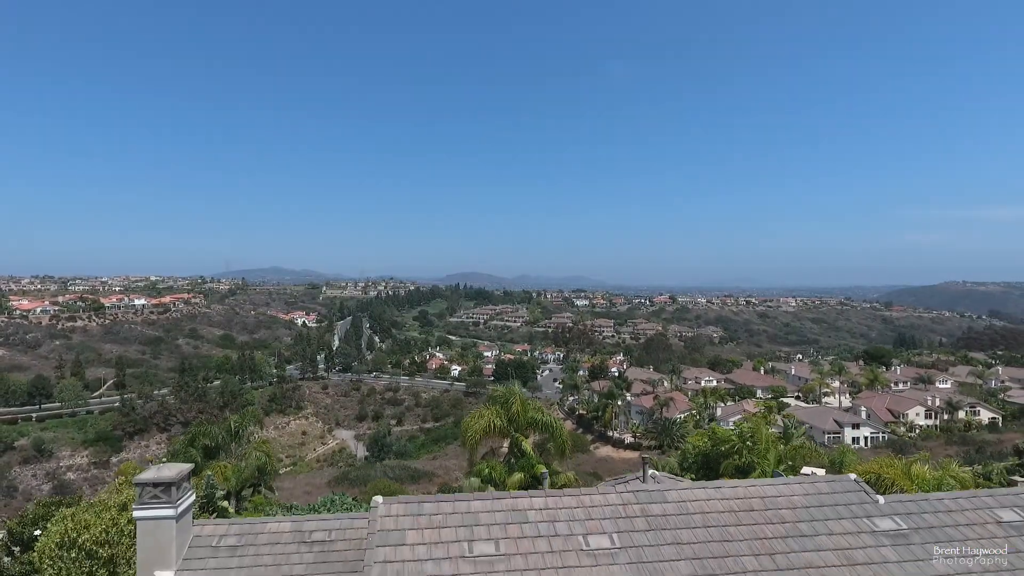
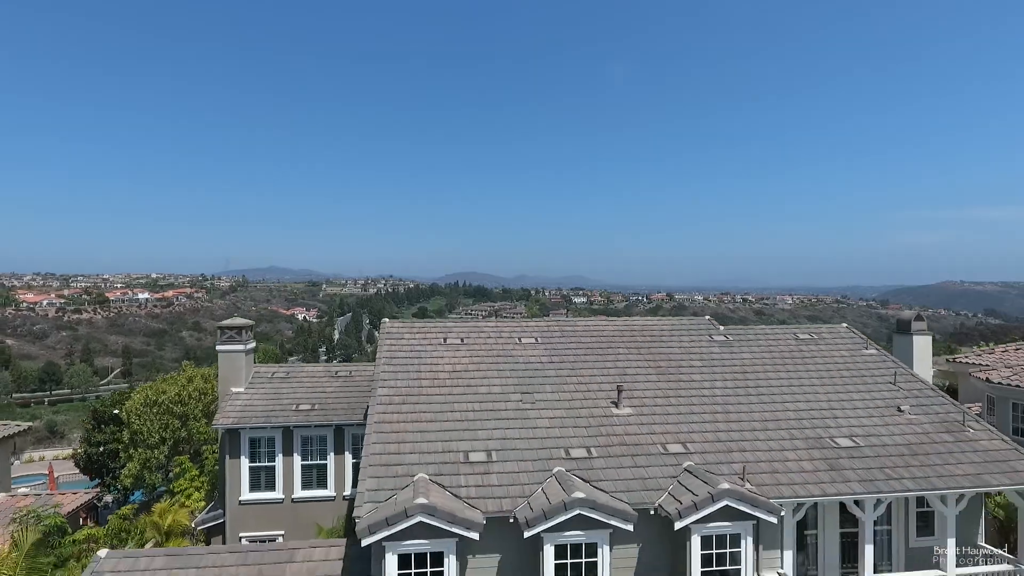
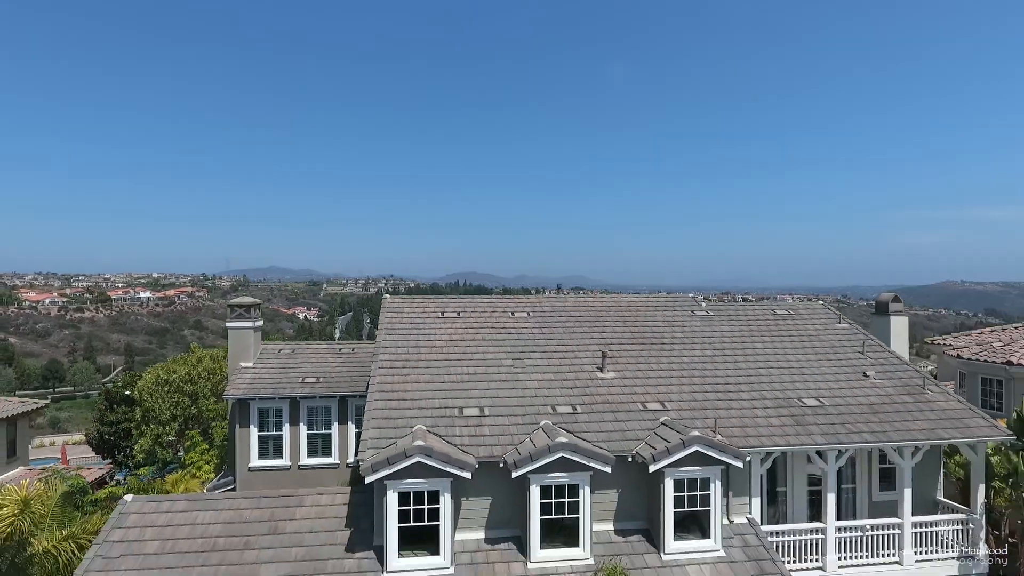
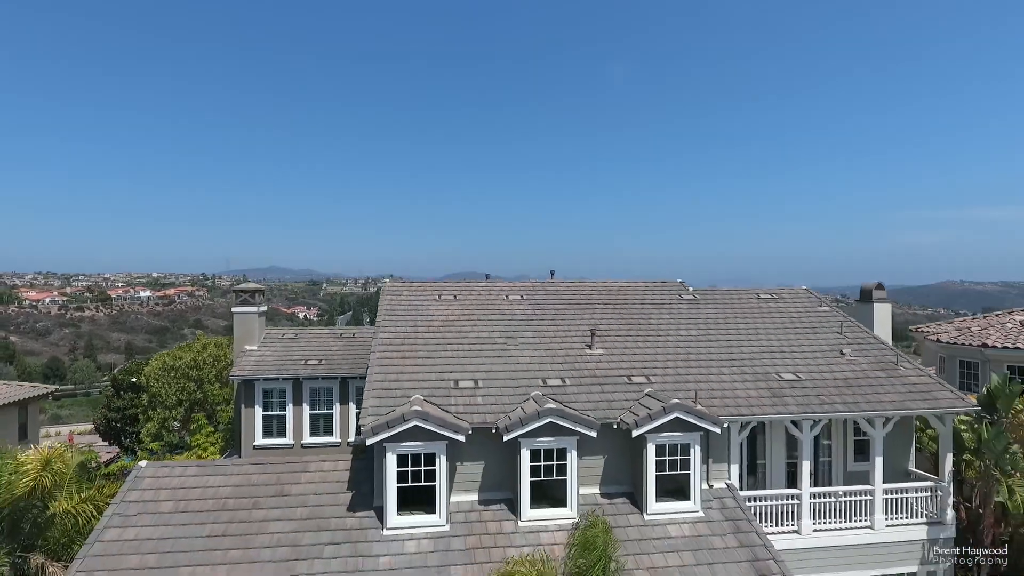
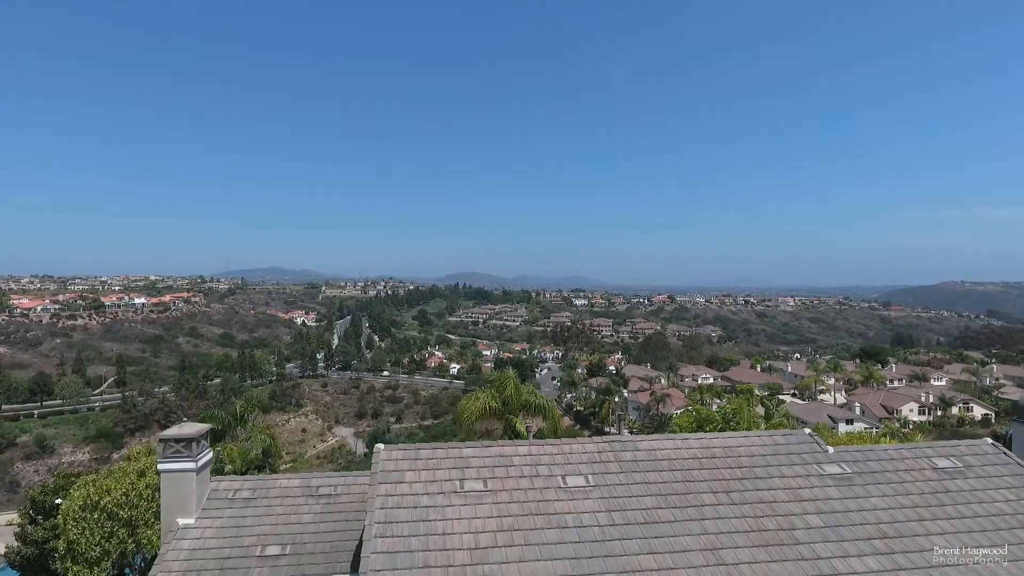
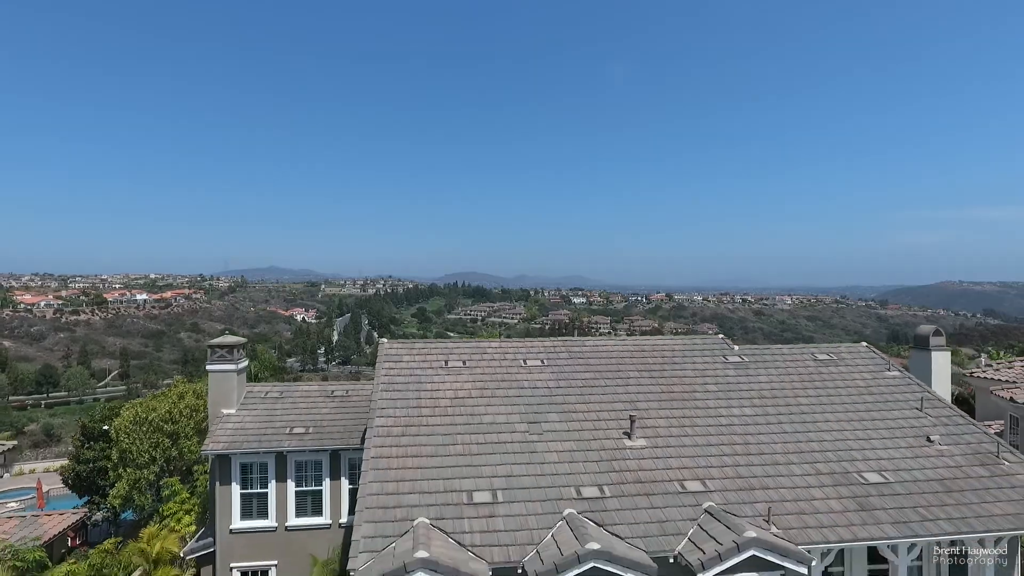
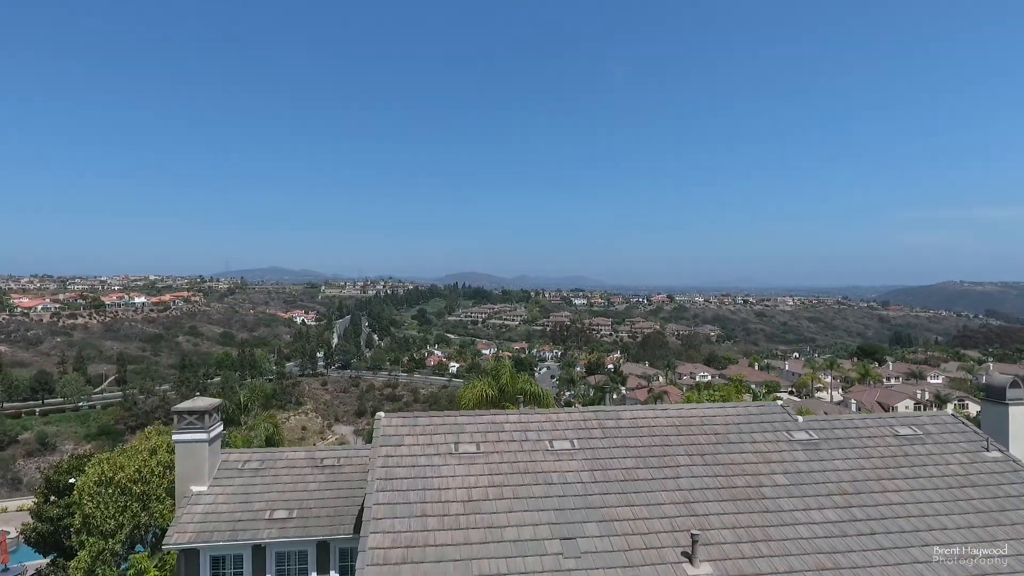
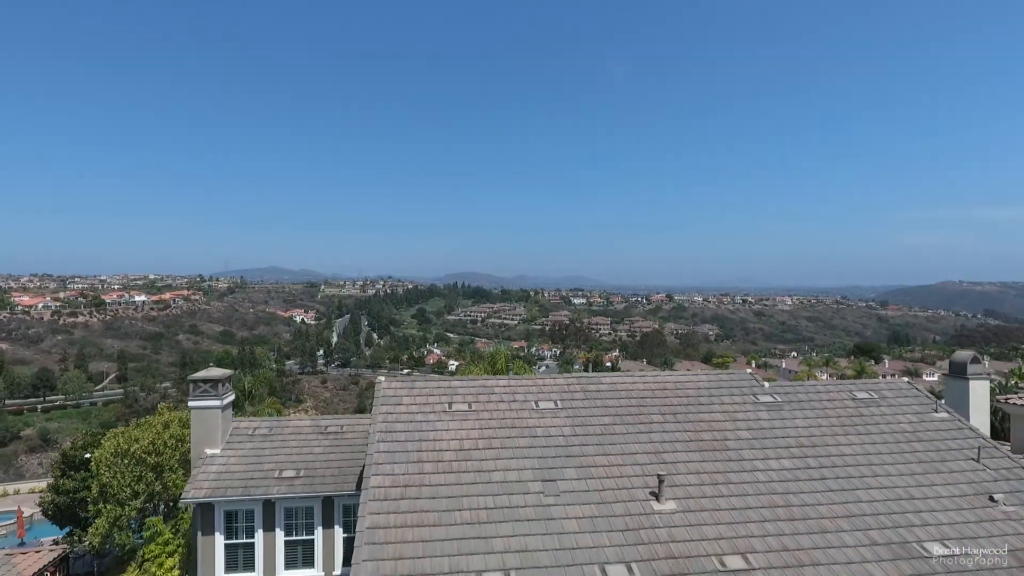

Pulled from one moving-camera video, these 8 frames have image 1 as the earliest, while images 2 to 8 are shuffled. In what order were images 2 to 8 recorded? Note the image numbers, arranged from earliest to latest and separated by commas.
5, 7, 8, 6, 2, 3, 4
